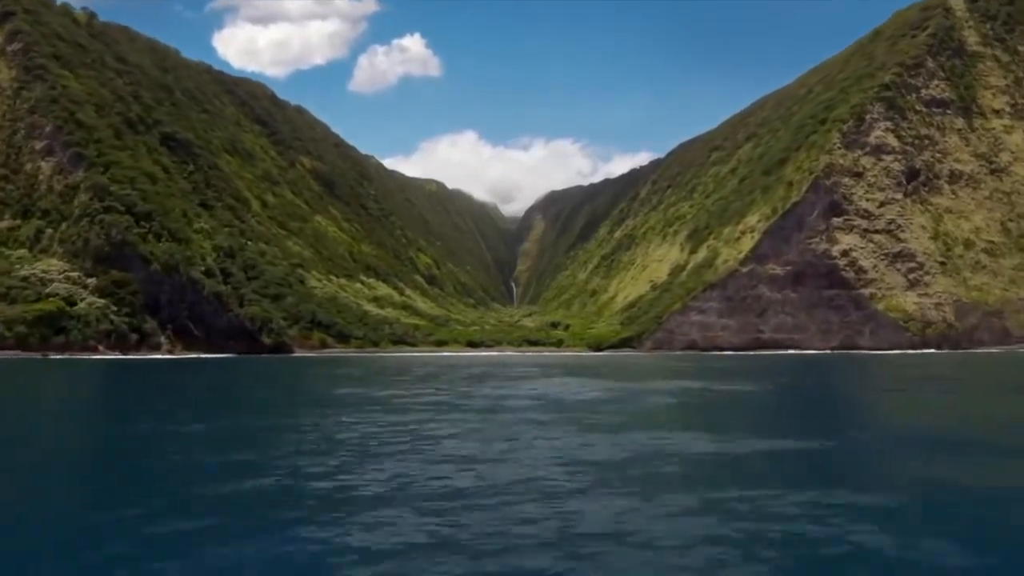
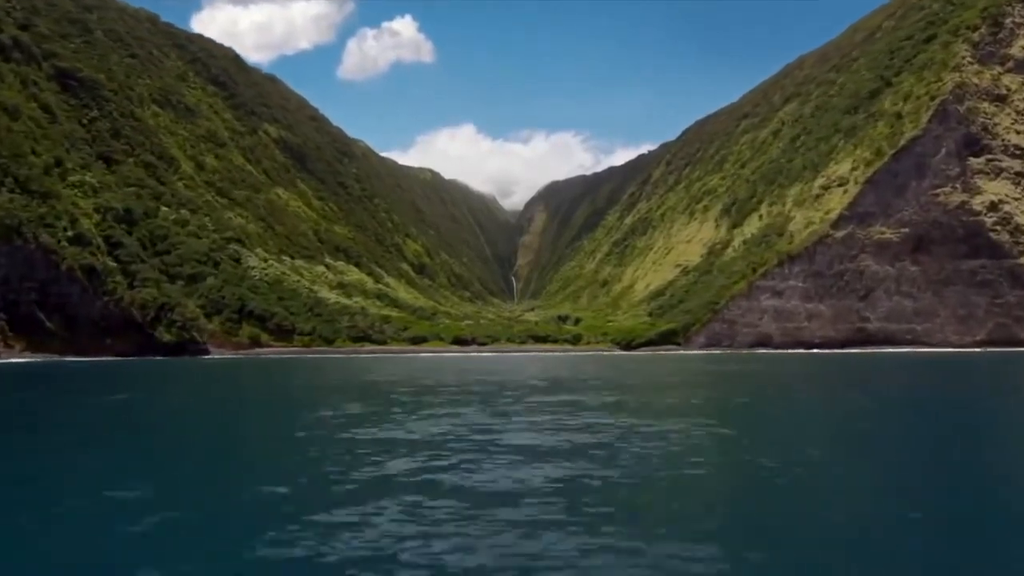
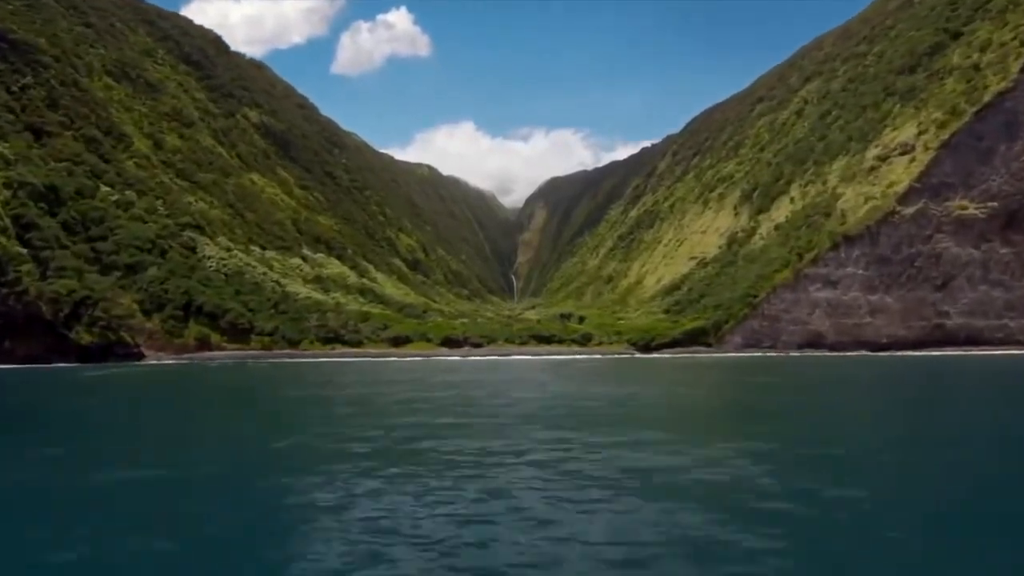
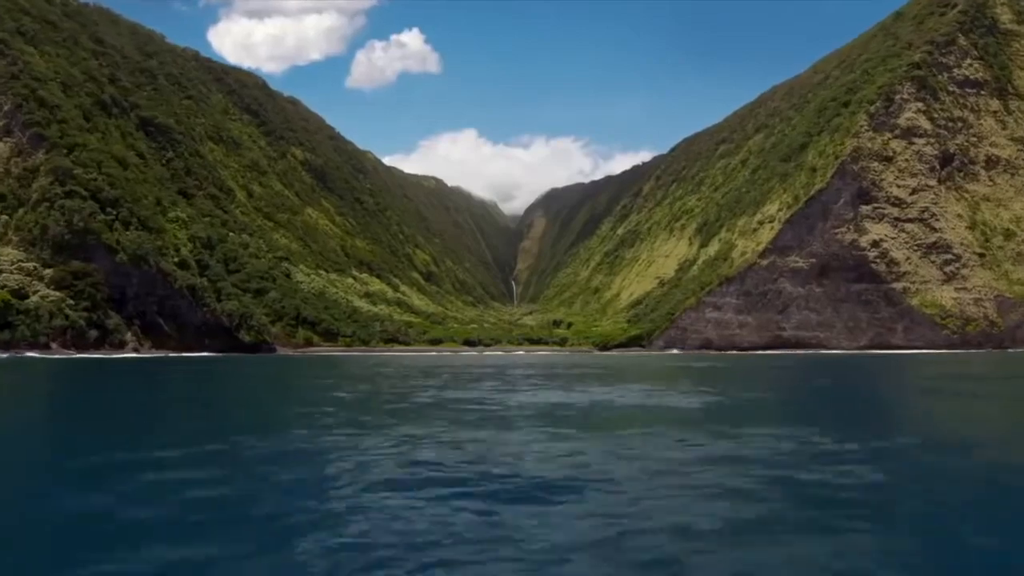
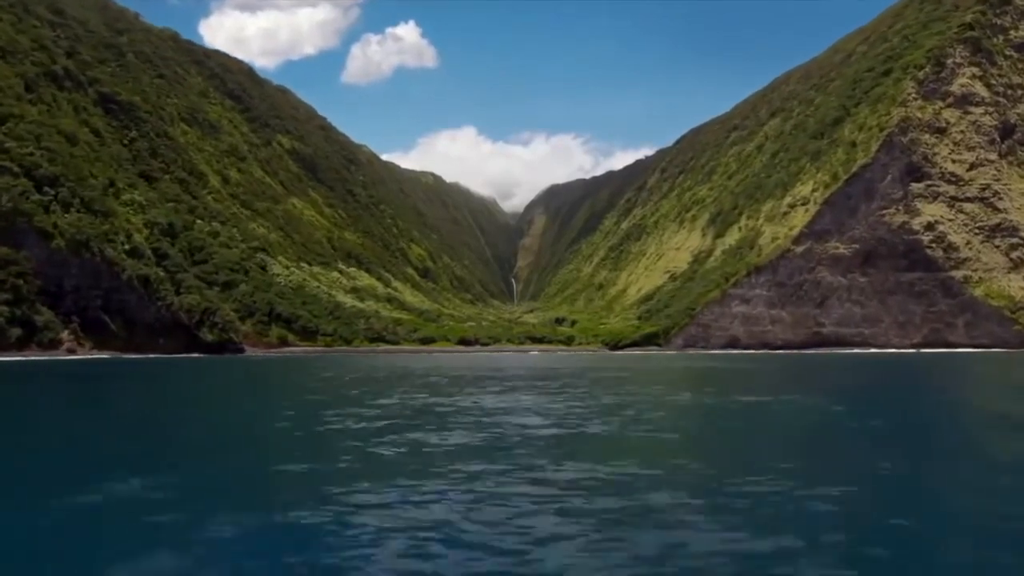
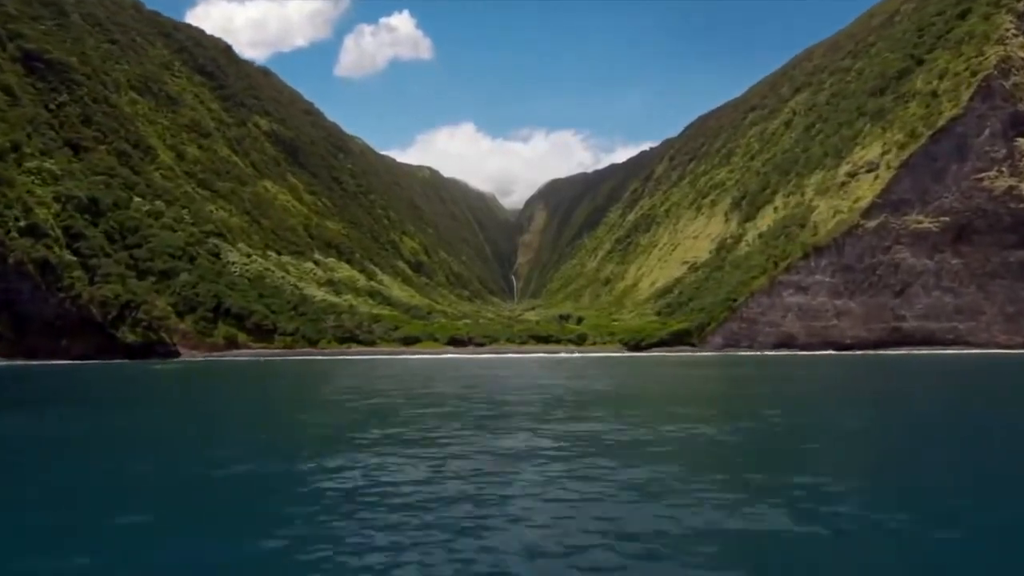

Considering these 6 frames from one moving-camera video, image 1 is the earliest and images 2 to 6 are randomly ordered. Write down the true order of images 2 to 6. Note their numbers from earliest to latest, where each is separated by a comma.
4, 5, 2, 6, 3
